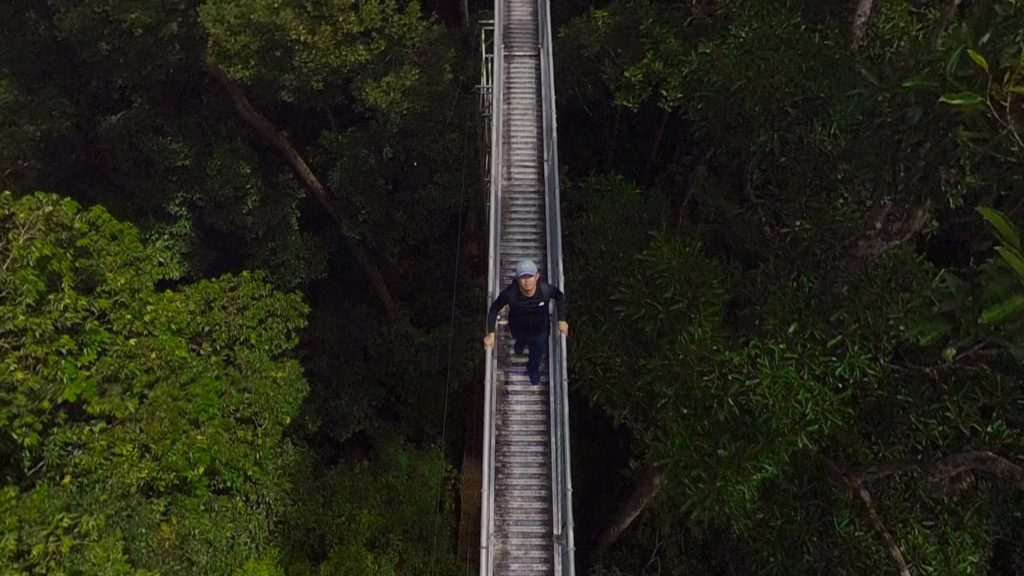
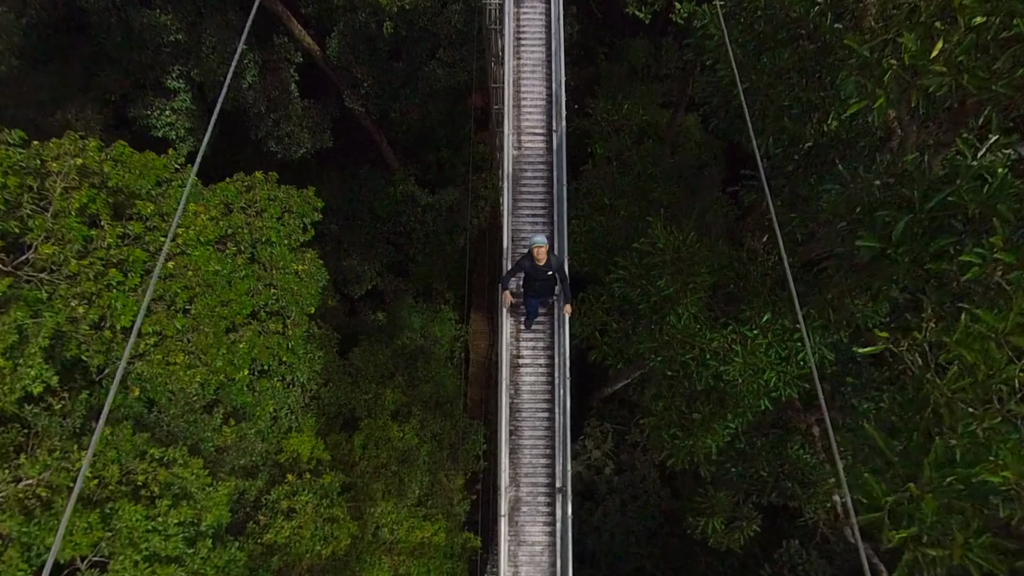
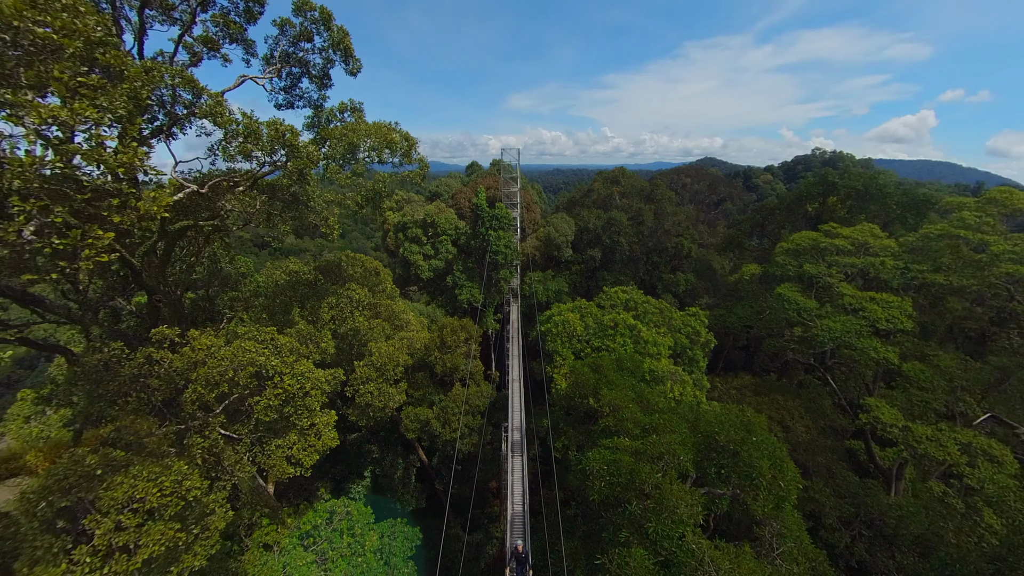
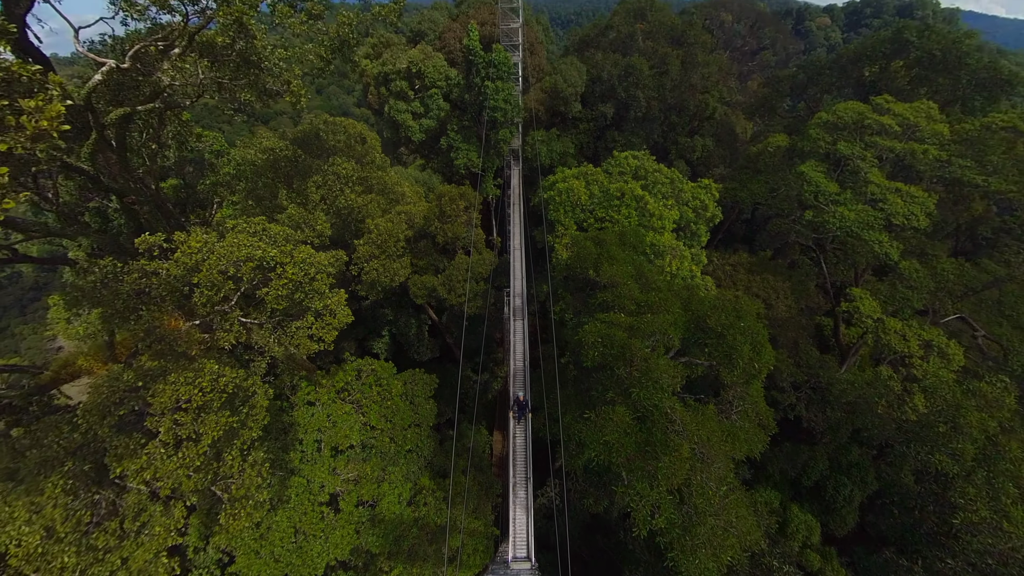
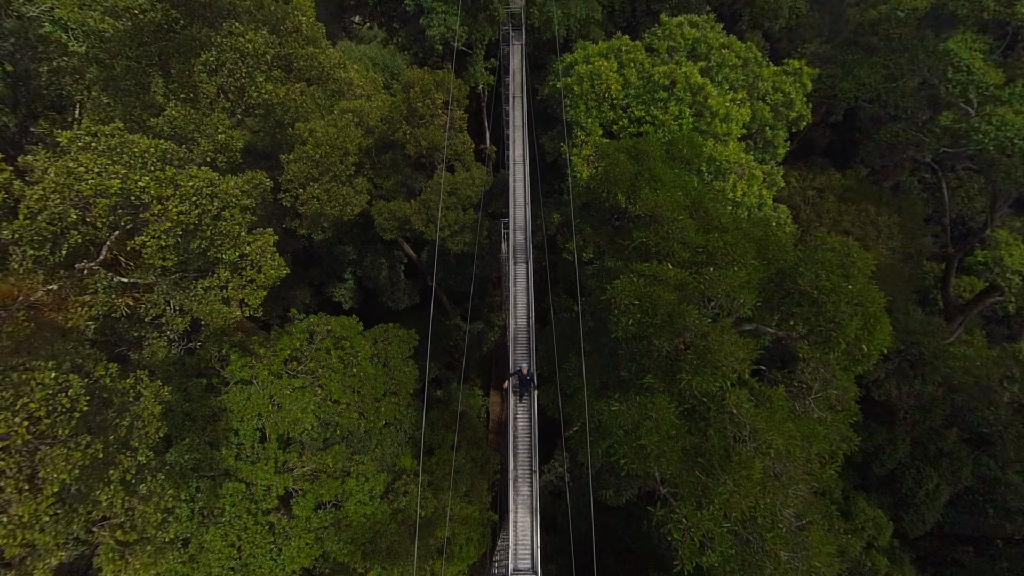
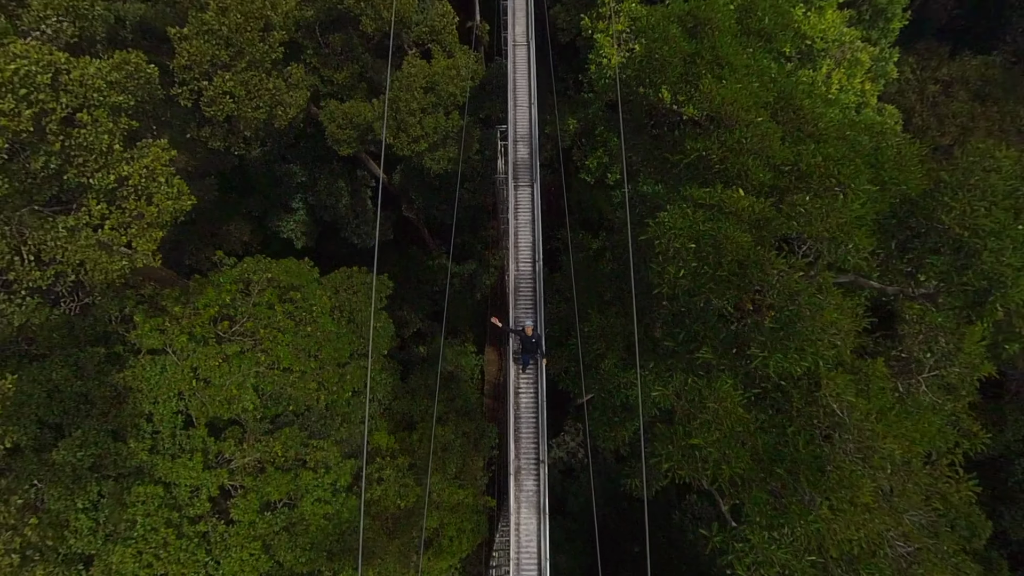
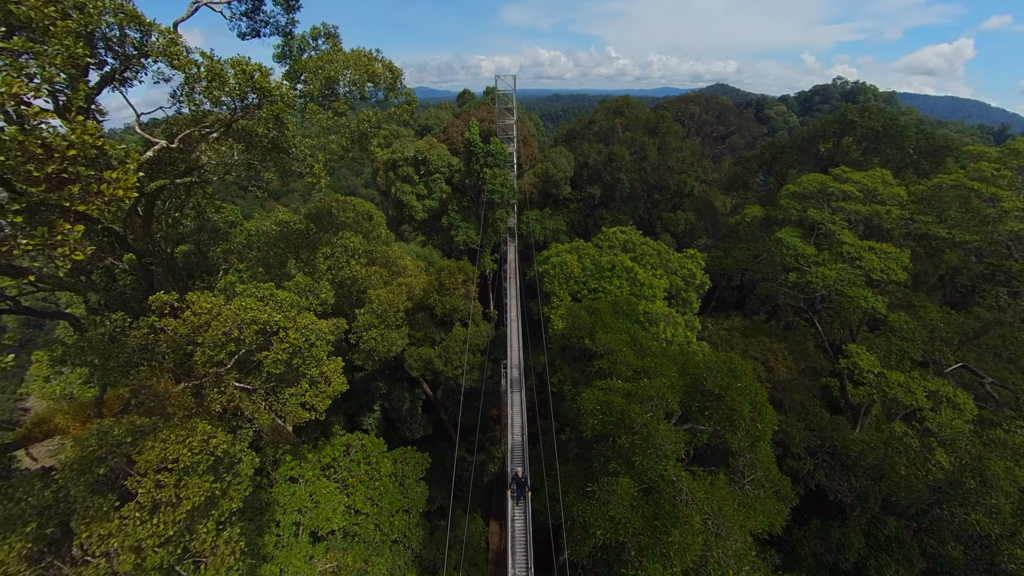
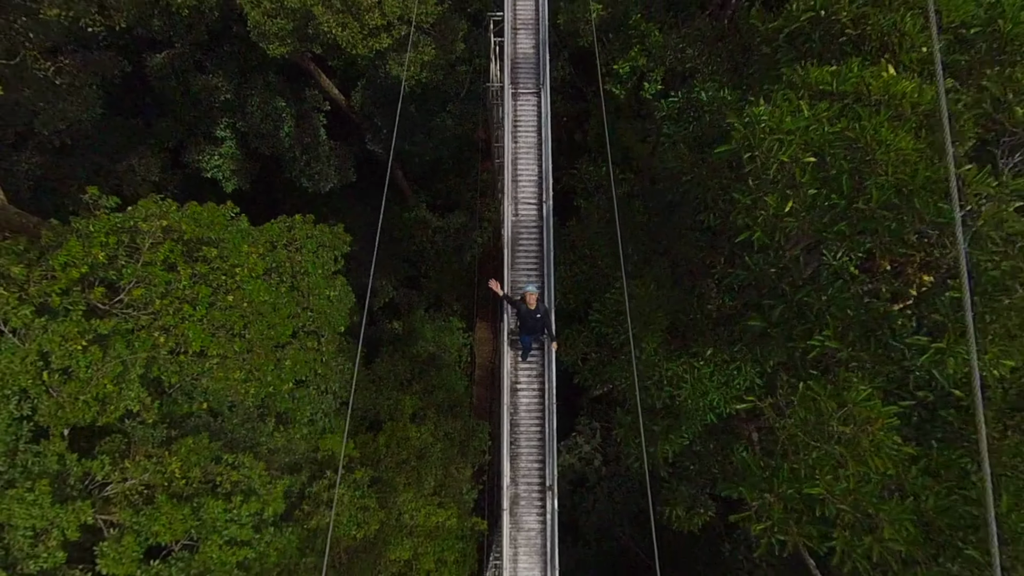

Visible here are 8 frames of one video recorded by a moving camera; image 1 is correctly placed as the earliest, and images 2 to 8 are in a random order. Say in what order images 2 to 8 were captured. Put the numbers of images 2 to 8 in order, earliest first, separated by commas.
2, 8, 6, 5, 4, 7, 3
